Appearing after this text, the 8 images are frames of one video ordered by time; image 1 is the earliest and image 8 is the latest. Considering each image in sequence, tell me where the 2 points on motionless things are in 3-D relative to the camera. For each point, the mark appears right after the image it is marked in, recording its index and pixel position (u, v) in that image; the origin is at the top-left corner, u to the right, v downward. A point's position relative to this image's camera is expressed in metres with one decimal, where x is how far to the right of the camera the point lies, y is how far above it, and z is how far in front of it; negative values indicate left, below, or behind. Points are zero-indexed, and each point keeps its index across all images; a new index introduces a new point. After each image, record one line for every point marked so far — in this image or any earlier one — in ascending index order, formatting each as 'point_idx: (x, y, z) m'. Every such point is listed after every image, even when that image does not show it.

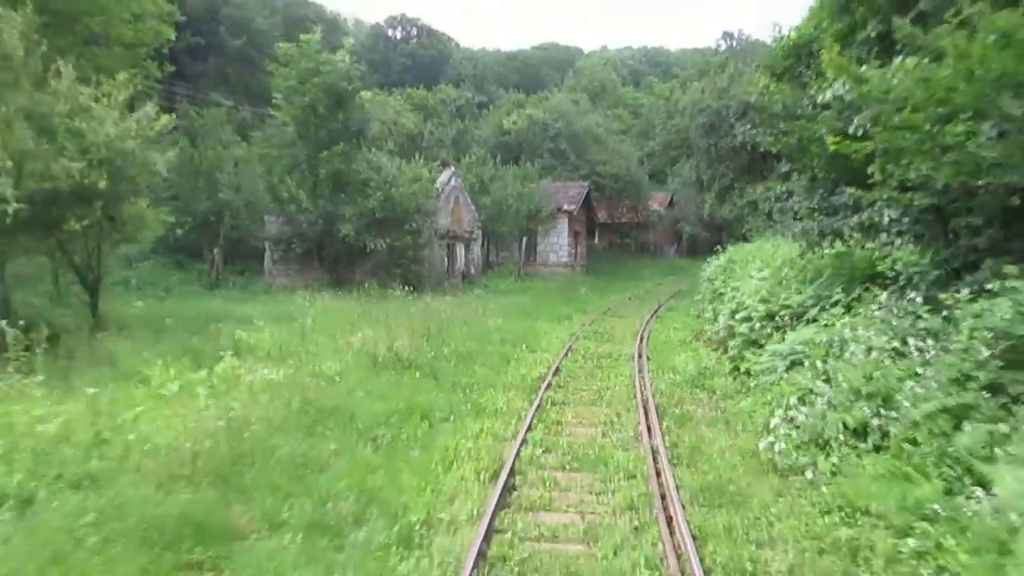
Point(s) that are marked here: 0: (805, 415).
0: (+3.6, -1.5, +8.5) m
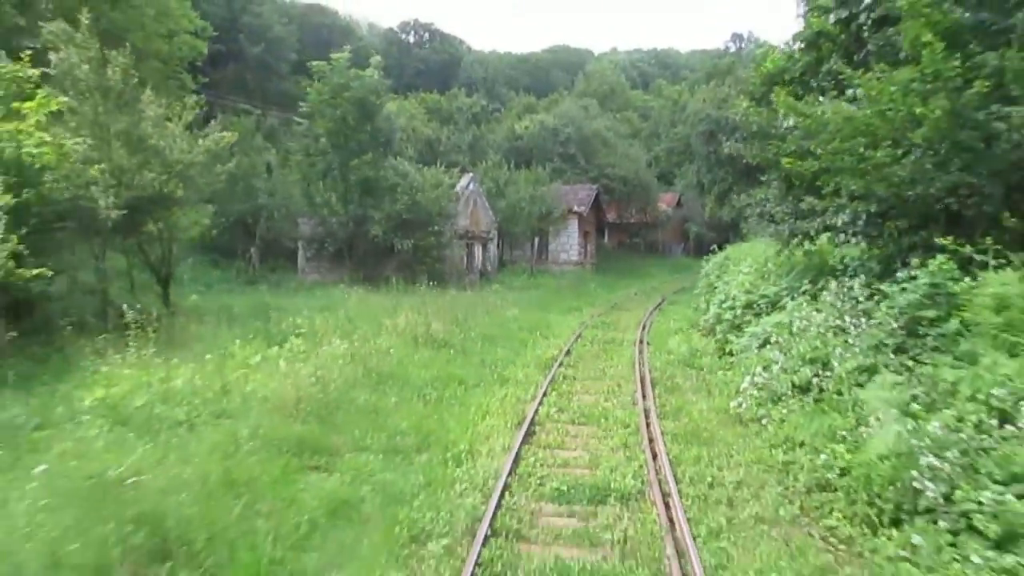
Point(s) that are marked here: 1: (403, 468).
0: (+3.9, -1.4, +10.8) m
1: (-1.2, -2.0, +8.1) m
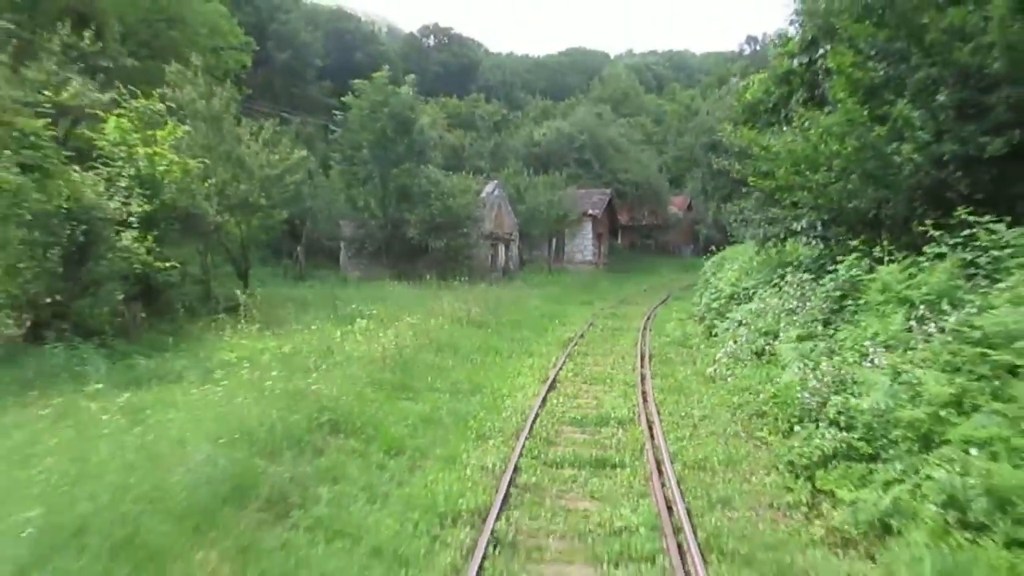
0: (+4.4, -1.2, +14.1) m
1: (-0.7, -1.8, +11.5) m
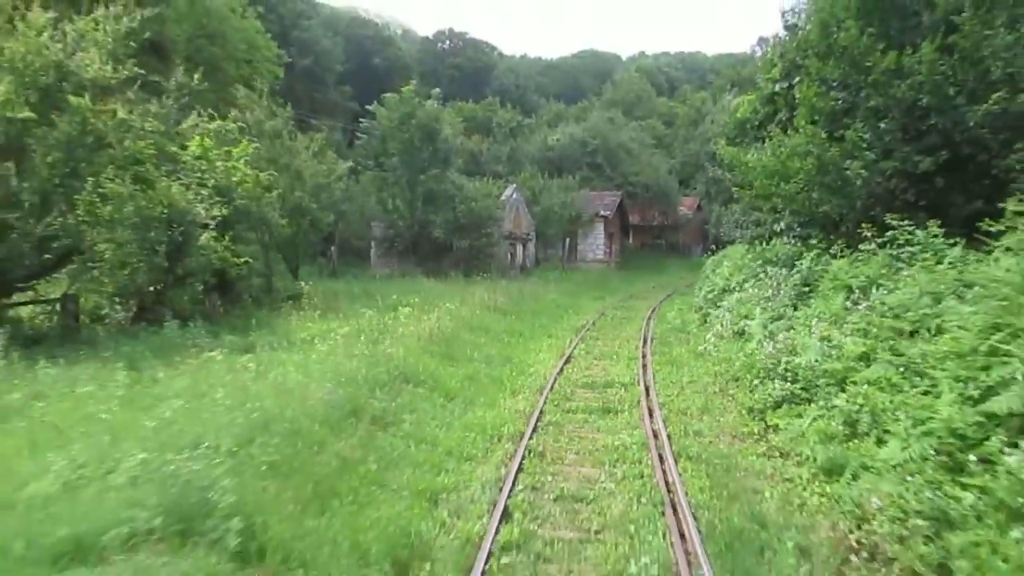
0: (+4.9, -1.0, +16.8) m
1: (-0.3, -1.6, +14.3) m
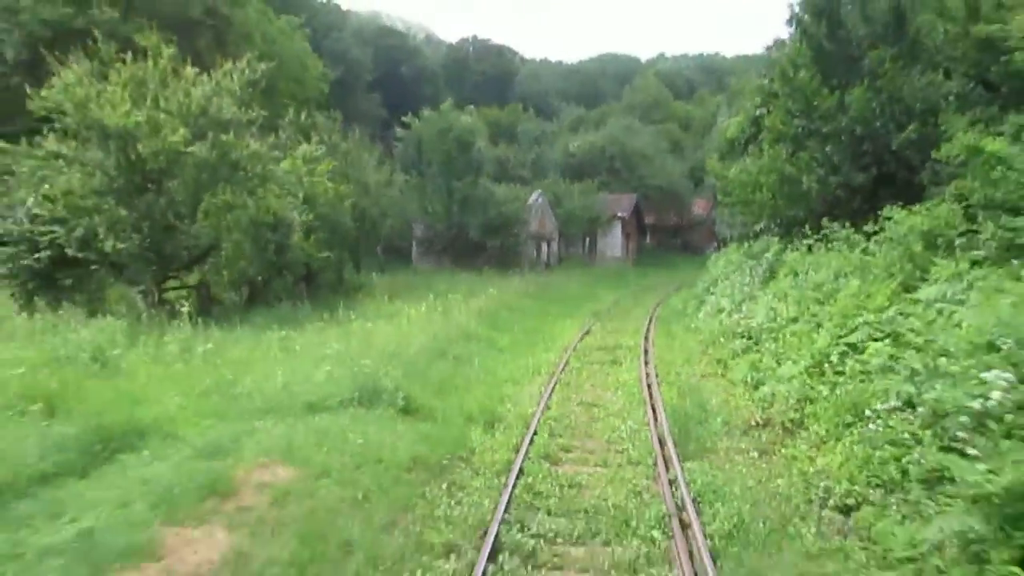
0: (+5.9, -0.6, +21.2) m
1: (+0.6, -1.3, +18.9) m
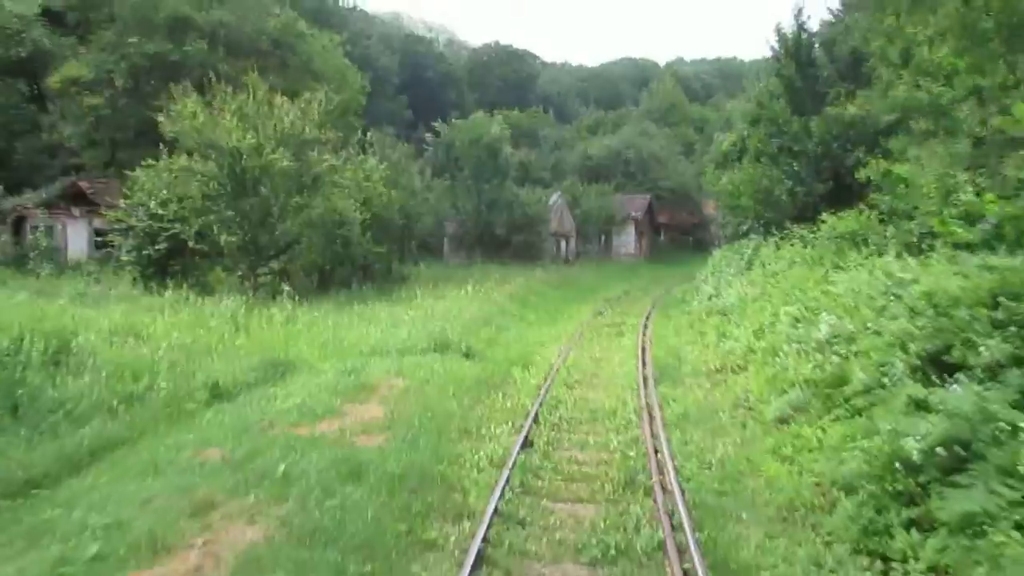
0: (+6.7, -0.3, +25.5) m
1: (+1.4, -0.9, +23.3) m
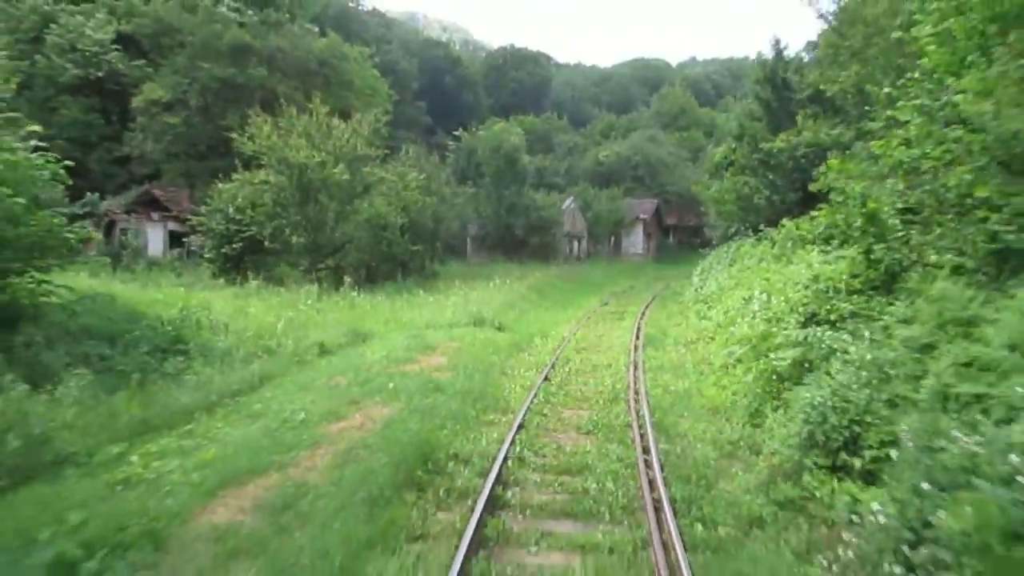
0: (+7.6, 0.0, +29.8) m
1: (+2.2, -0.6, +27.7) m
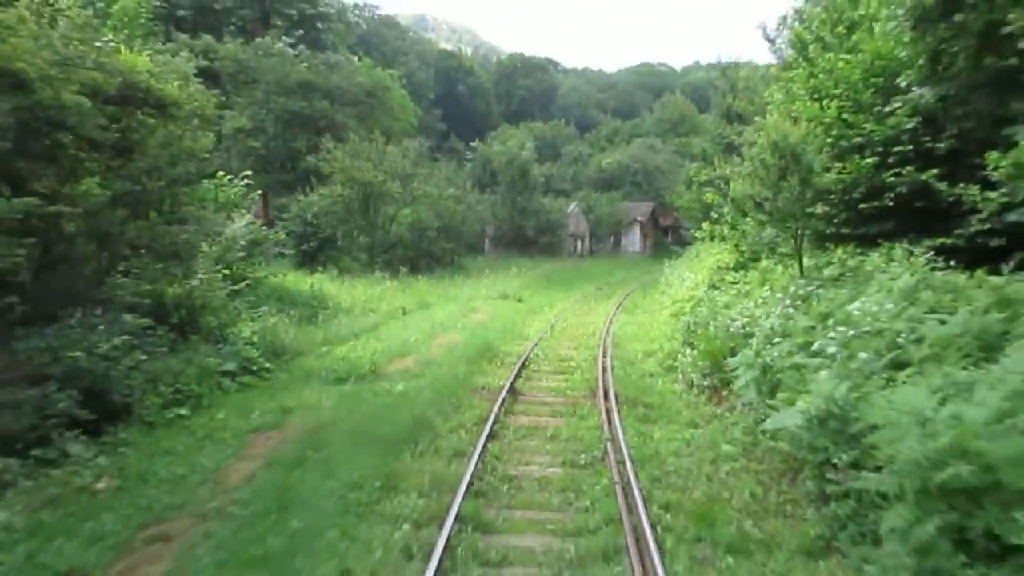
0: (+8.3, +0.6, +38.0) m
1: (+2.9, 0.0, +36.0) m
